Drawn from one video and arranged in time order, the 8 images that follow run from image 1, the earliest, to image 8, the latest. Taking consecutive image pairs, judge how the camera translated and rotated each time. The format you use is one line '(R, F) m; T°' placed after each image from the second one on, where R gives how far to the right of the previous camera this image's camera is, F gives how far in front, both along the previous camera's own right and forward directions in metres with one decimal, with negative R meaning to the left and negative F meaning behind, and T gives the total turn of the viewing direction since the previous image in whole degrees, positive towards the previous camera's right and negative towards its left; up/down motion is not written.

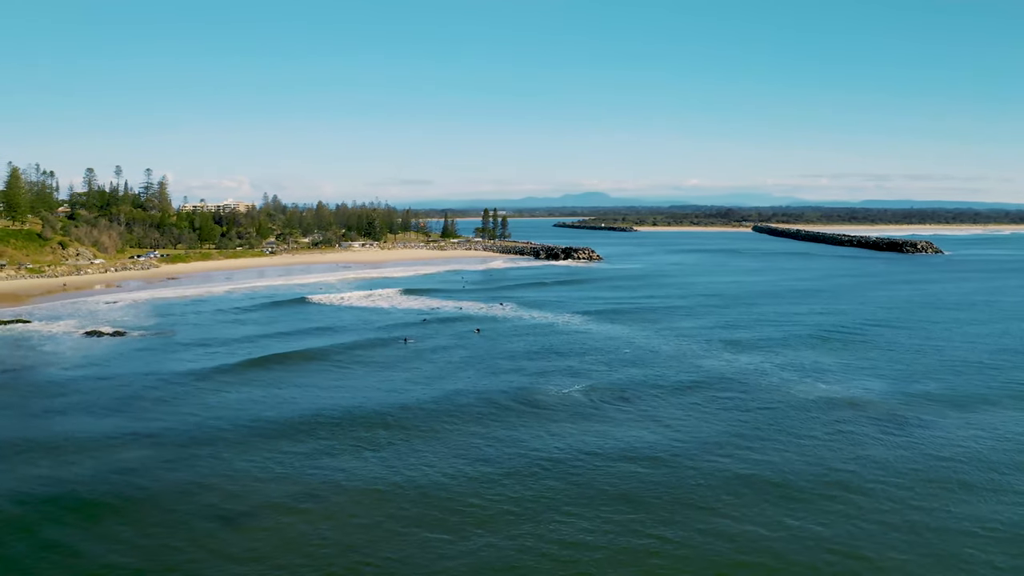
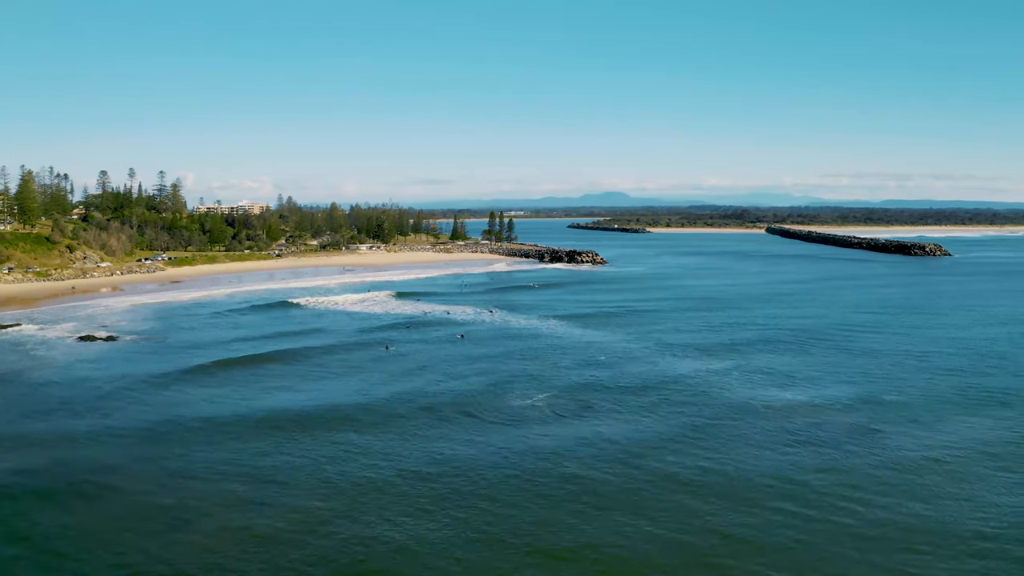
(+1.5, -0.4) m; -1°
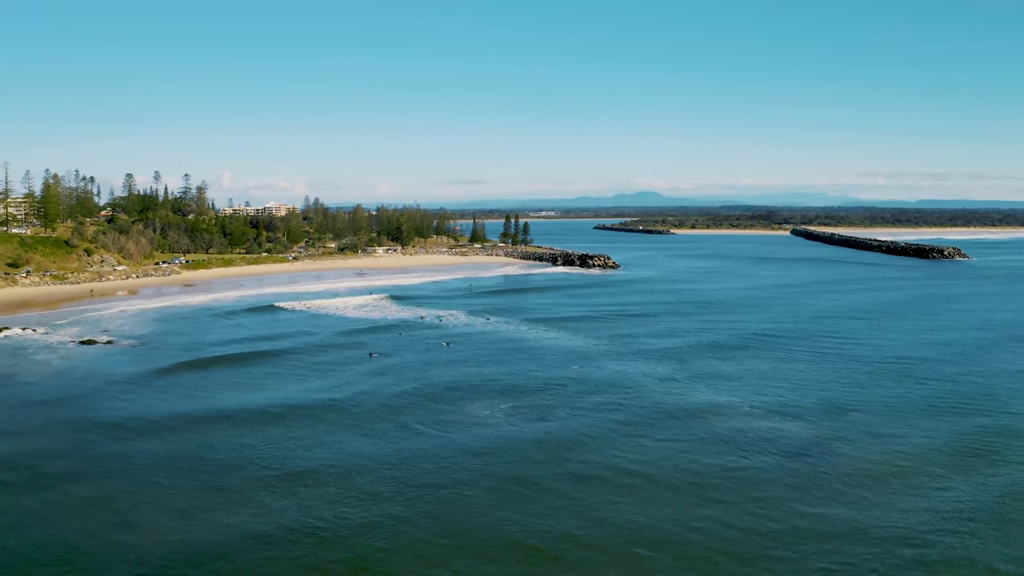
(+1.9, -0.5) m; -2°
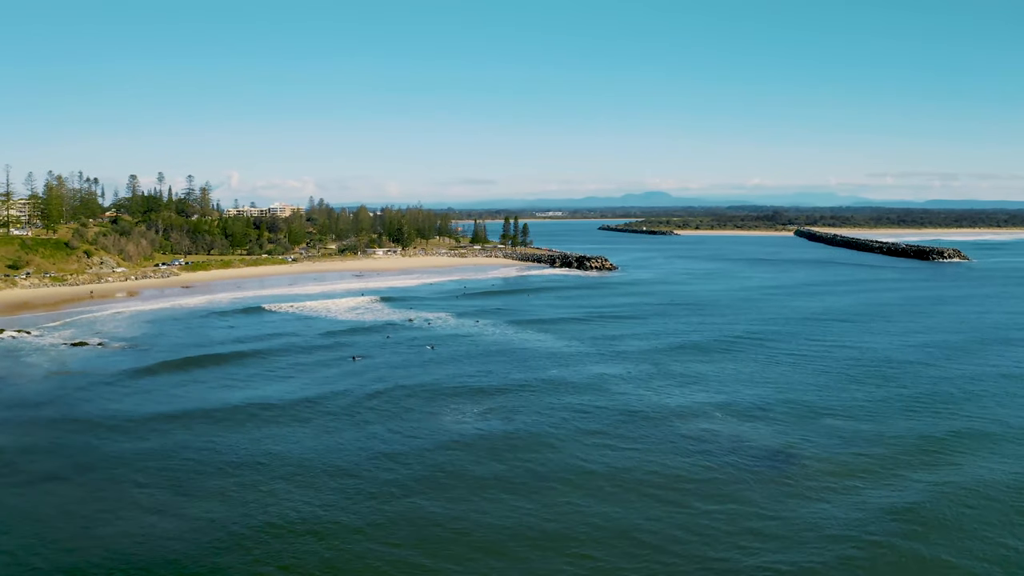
(+1.0, -0.4) m; 0°
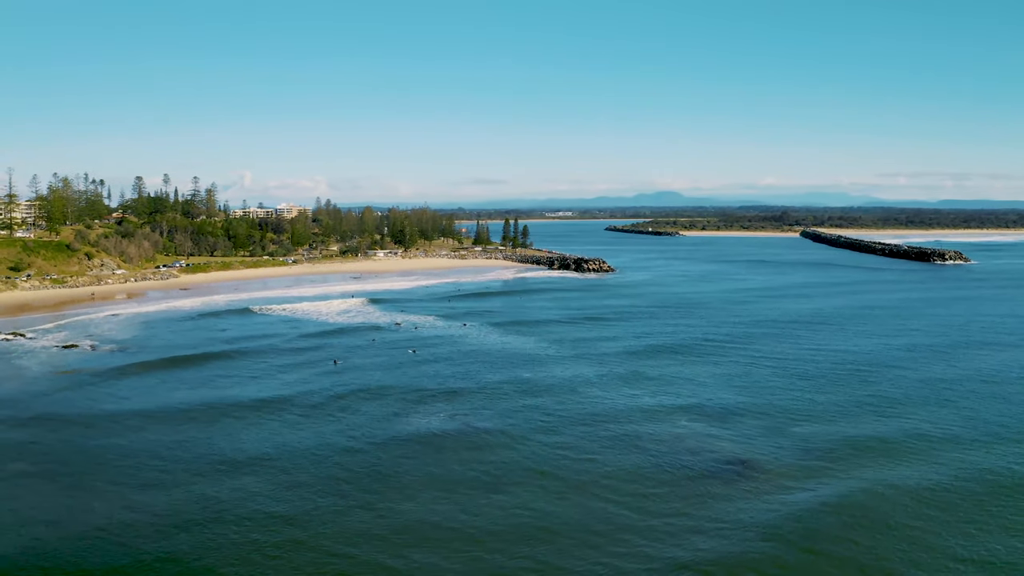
(+1.2, -0.5) m; 0°
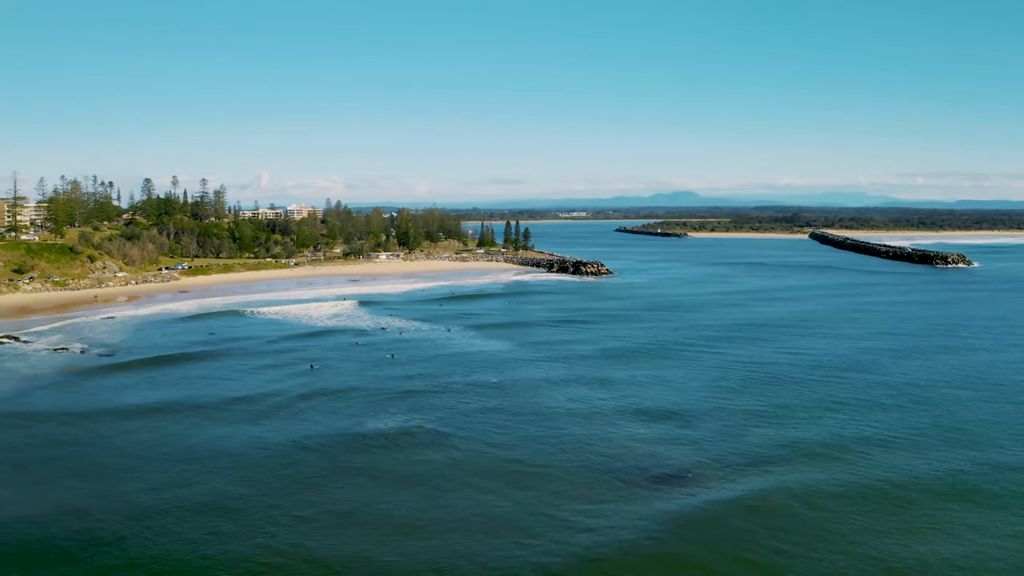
(+1.6, -0.6) m; -1°
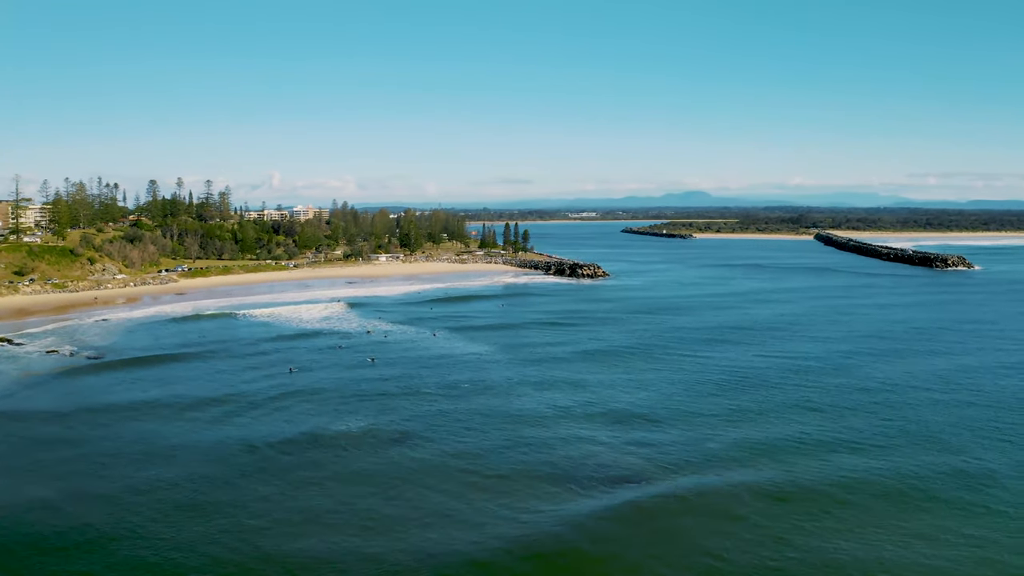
(+1.3, -0.4) m; 0°
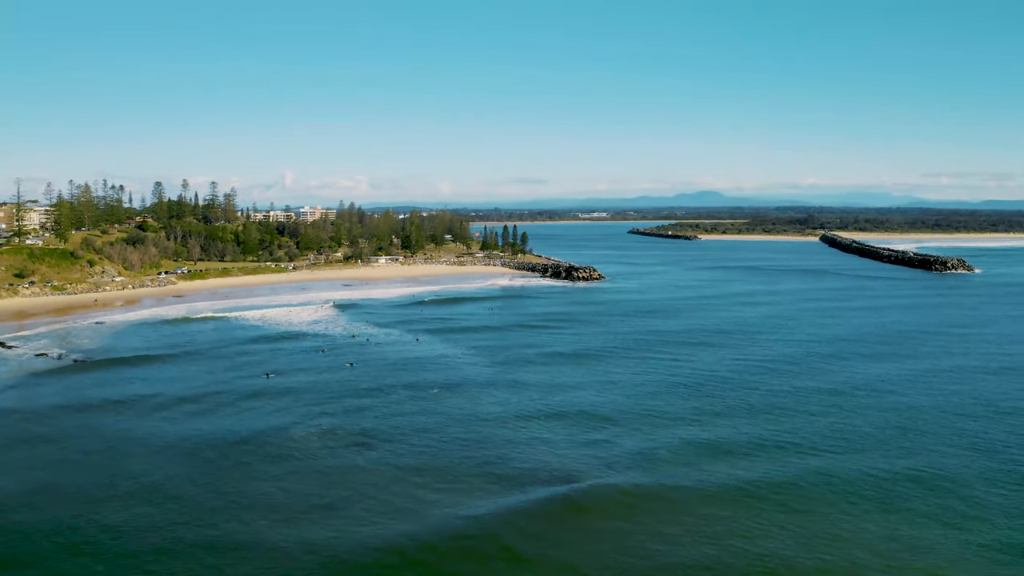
(+1.5, -0.5) m; 0°
